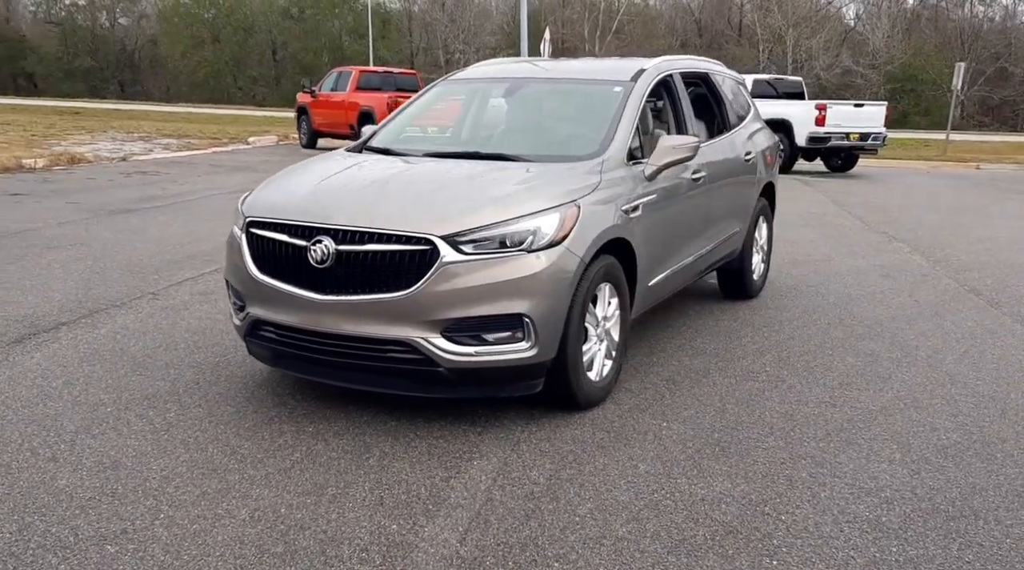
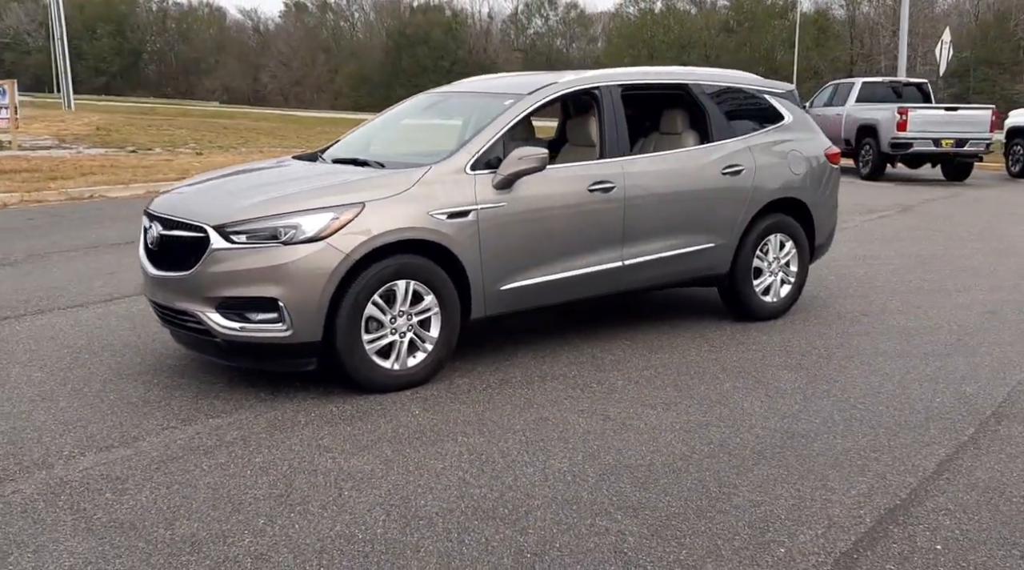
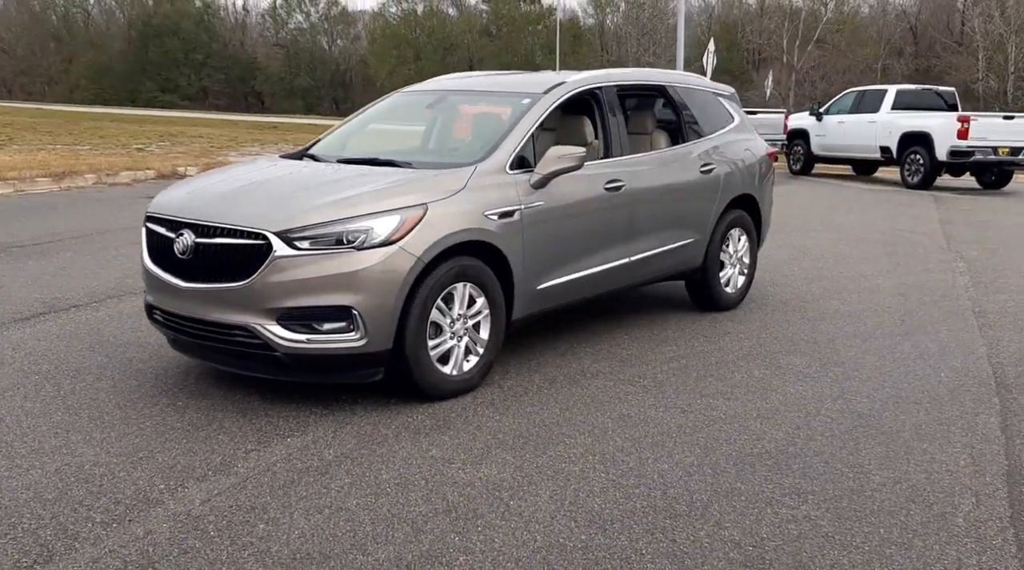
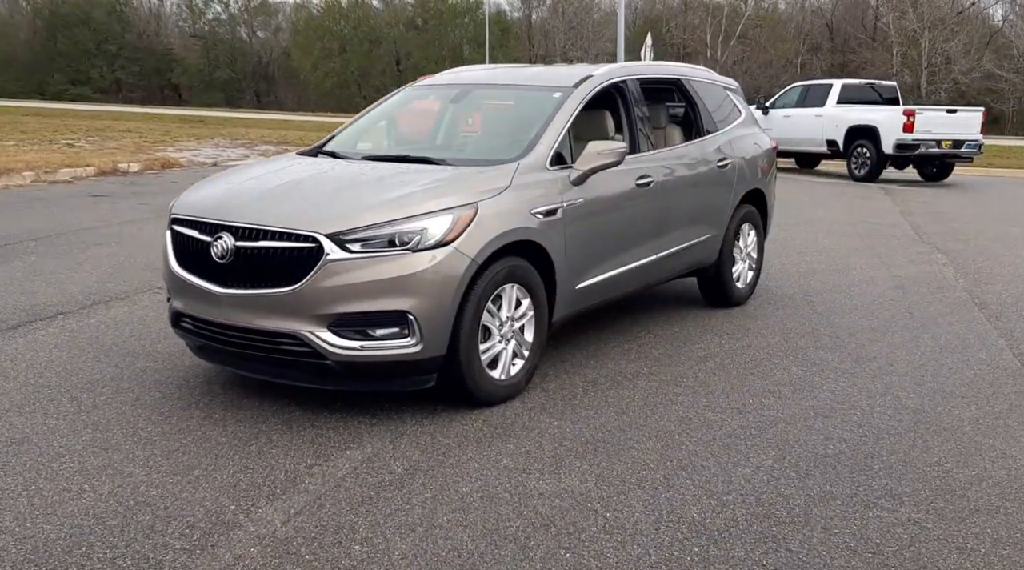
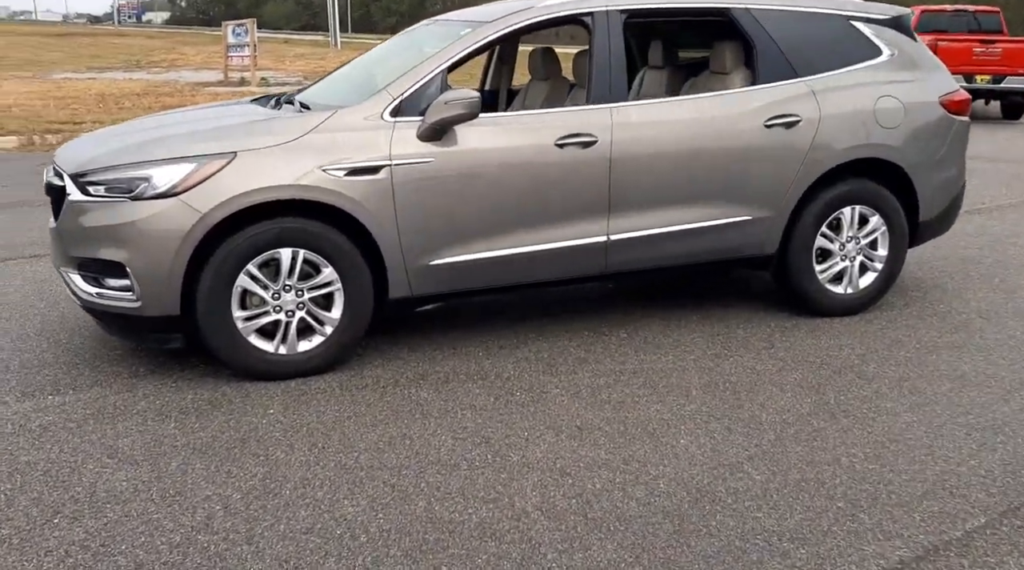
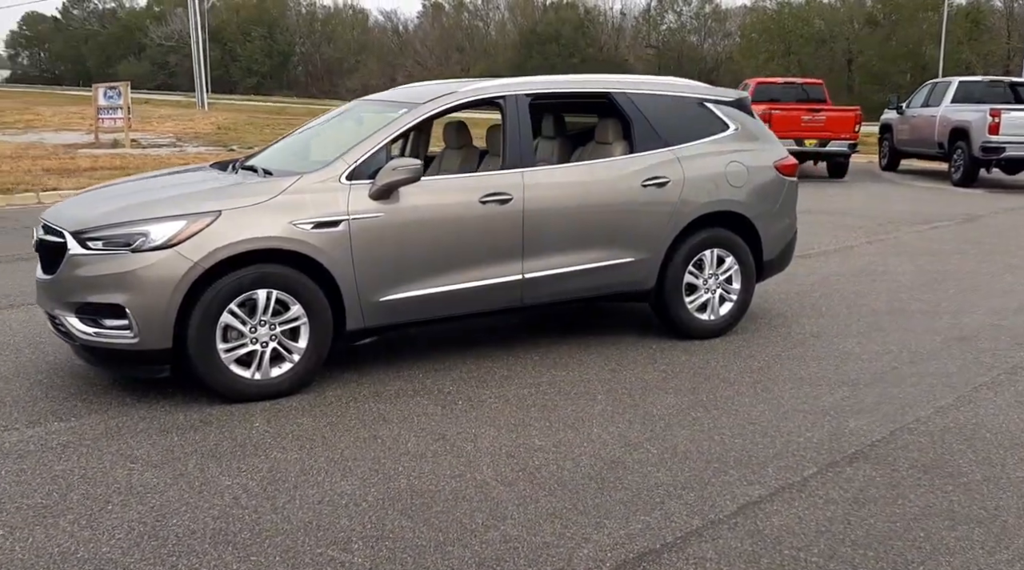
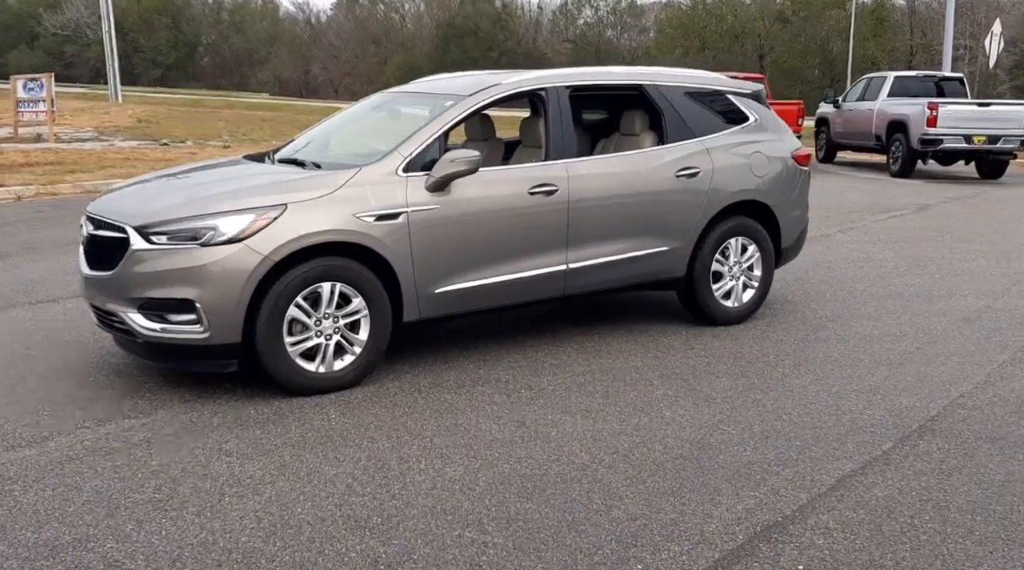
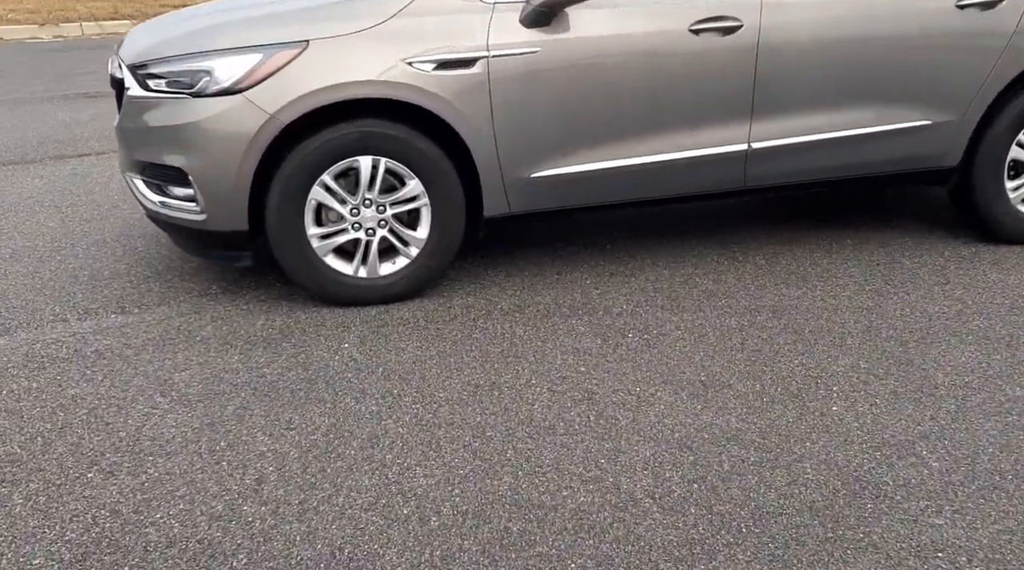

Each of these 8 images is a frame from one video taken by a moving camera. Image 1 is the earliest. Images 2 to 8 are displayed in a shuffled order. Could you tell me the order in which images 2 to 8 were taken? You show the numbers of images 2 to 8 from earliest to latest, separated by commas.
4, 3, 2, 7, 6, 5, 8
